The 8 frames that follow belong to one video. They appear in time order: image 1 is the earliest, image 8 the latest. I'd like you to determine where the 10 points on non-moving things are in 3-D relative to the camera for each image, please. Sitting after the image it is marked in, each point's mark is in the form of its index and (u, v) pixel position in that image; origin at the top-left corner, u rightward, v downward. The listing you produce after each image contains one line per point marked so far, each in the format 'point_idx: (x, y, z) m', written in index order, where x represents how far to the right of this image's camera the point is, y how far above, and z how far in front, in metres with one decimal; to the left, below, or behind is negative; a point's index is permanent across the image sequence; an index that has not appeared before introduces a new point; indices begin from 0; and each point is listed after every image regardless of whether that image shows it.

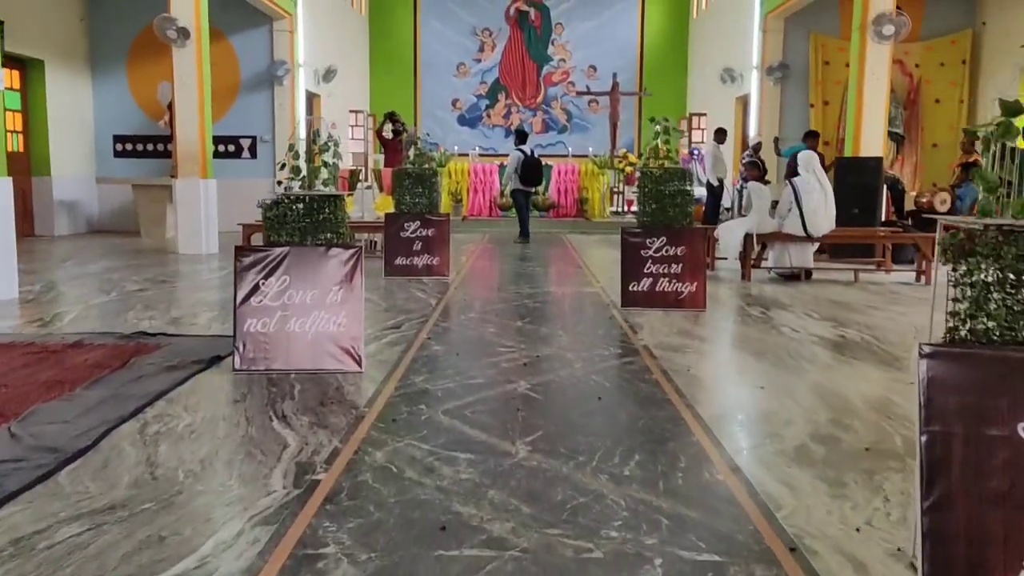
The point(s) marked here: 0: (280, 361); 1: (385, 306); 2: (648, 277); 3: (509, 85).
0: (-1.1, -0.3, +3.6) m
1: (-0.9, -0.1, +5.6) m
2: (+0.9, +0.1, +5.5) m
3: (-0.1, +4.5, +17.4) m
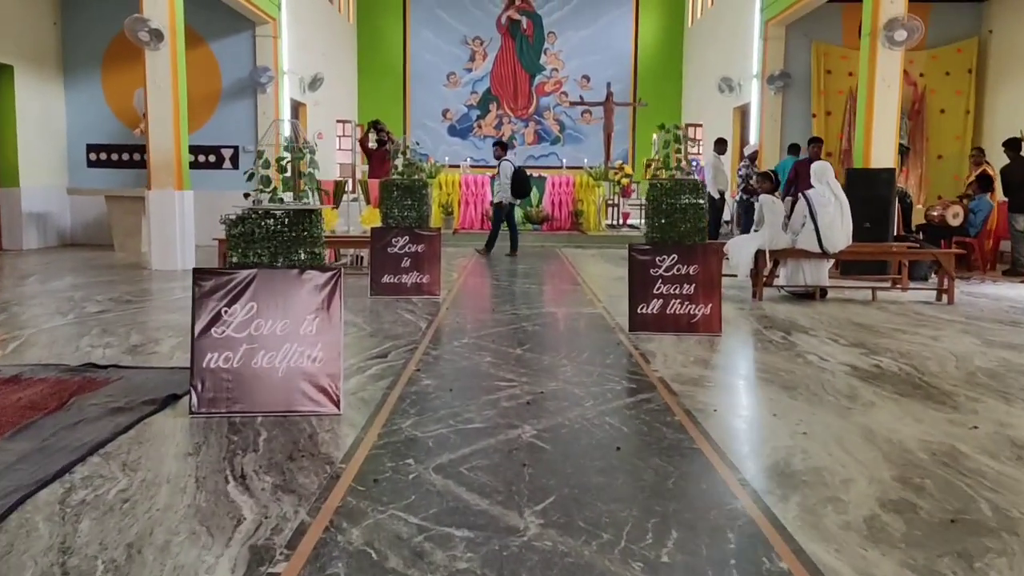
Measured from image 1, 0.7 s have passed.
0: (-1.1, -0.5, +3.1) m
1: (-0.9, -0.3, +5.1) m
2: (+0.9, -0.1, +5.0) m
3: (-0.2, +4.2, +17.0) m
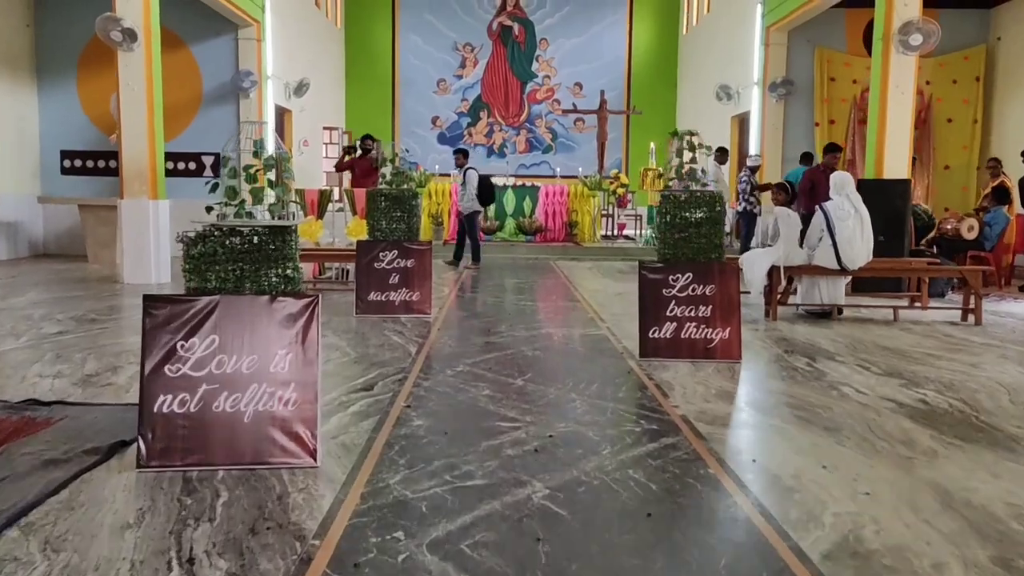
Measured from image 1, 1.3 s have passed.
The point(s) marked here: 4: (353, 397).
0: (-1.0, -0.6, +2.6) m
1: (-0.9, -0.4, +4.6) m
2: (+0.9, -0.2, +4.6) m
3: (-0.4, +3.9, +16.6) m
4: (-0.7, -0.5, +3.6) m
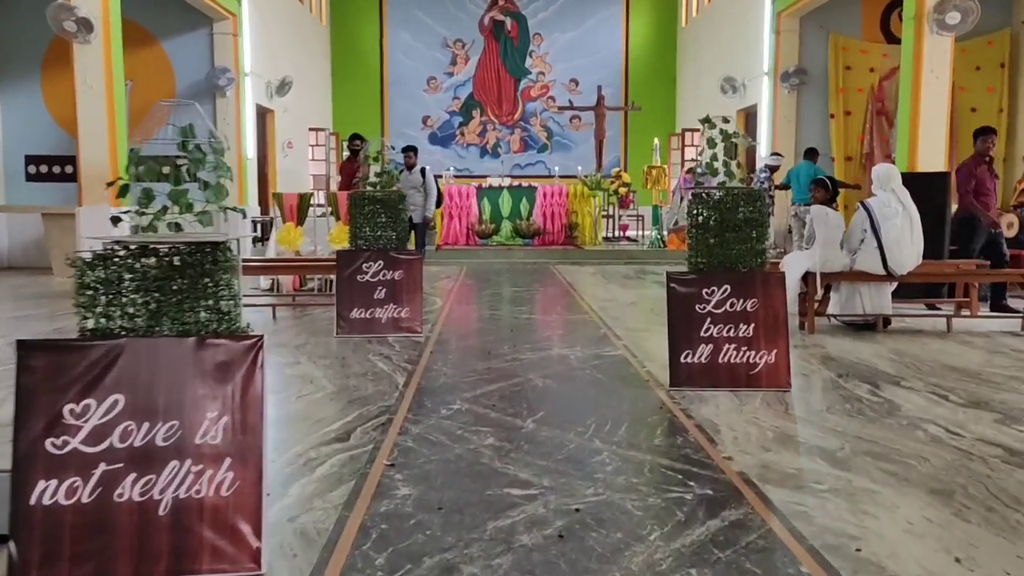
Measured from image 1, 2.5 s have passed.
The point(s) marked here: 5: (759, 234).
0: (-1.0, -0.7, +1.9) m
1: (-0.9, -0.5, +3.9) m
2: (+0.9, -0.3, +3.9) m
3: (-0.5, +3.8, +15.9) m
4: (-0.7, -0.6, +2.9) m
5: (+1.2, +0.3, +3.9) m
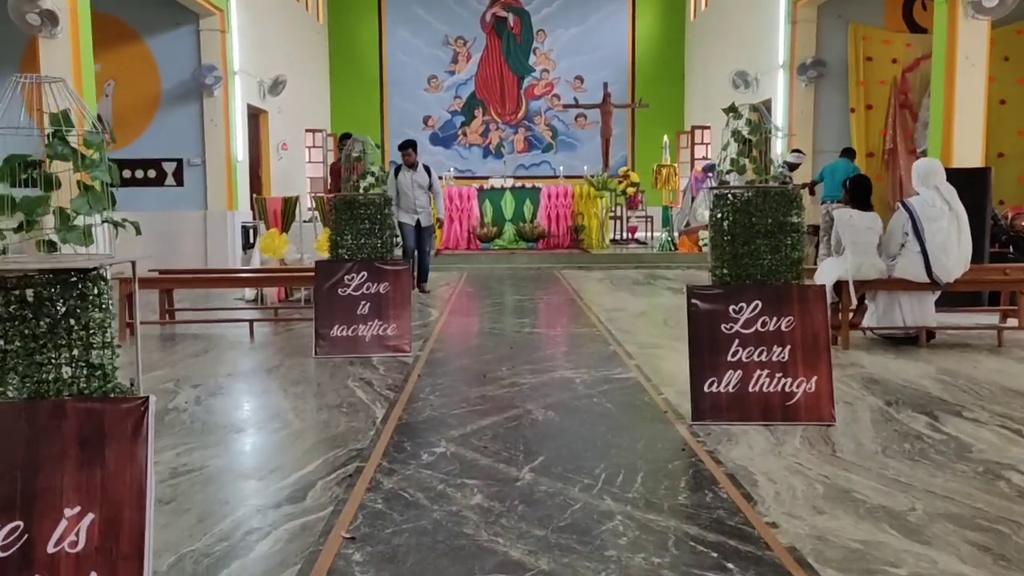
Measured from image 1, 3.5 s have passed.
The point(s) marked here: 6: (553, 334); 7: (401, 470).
0: (-1.0, -0.7, +1.4) m
1: (-0.9, -0.6, +3.3) m
2: (+0.9, -0.3, +3.3) m
3: (-0.5, +3.7, +15.3) m
4: (-0.7, -0.7, +2.3) m
5: (+1.2, +0.2, +3.4) m
6: (+0.3, -0.3, +5.6) m
7: (-0.4, -0.6, +2.7) m
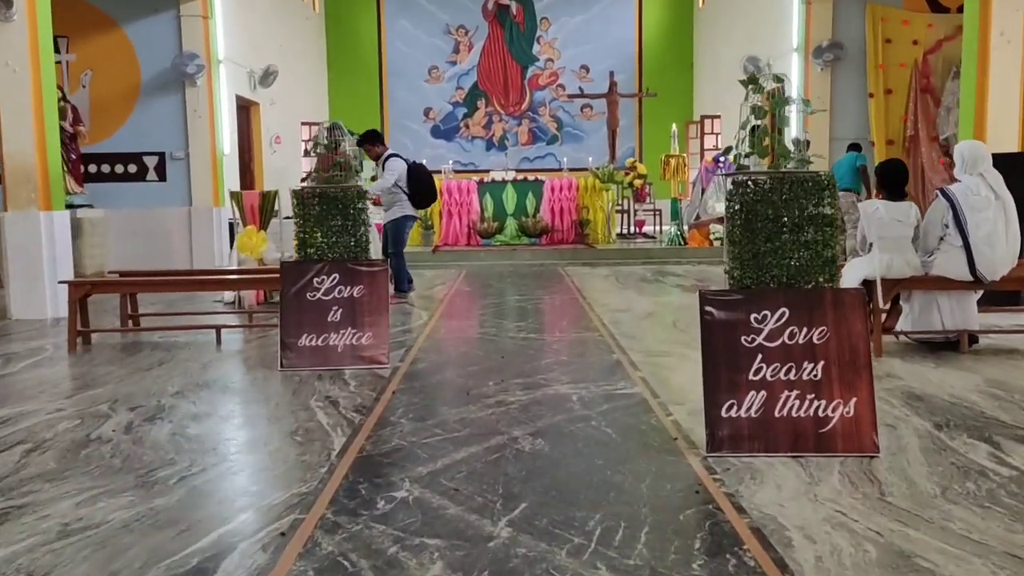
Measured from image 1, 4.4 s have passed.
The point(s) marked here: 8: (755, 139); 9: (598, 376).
0: (-1.1, -0.8, +0.9) m
1: (-1.0, -0.6, +2.8) m
2: (+0.9, -0.4, +2.8) m
3: (-0.4, +3.8, +14.8) m
4: (-0.8, -0.7, +1.8) m
5: (+1.1, +0.2, +2.8) m
6: (+0.3, -0.3, +5.1) m
7: (-0.5, -0.7, +2.2) m
8: (+1.0, +0.6, +3.1) m
9: (+0.4, -0.5, +4.0) m
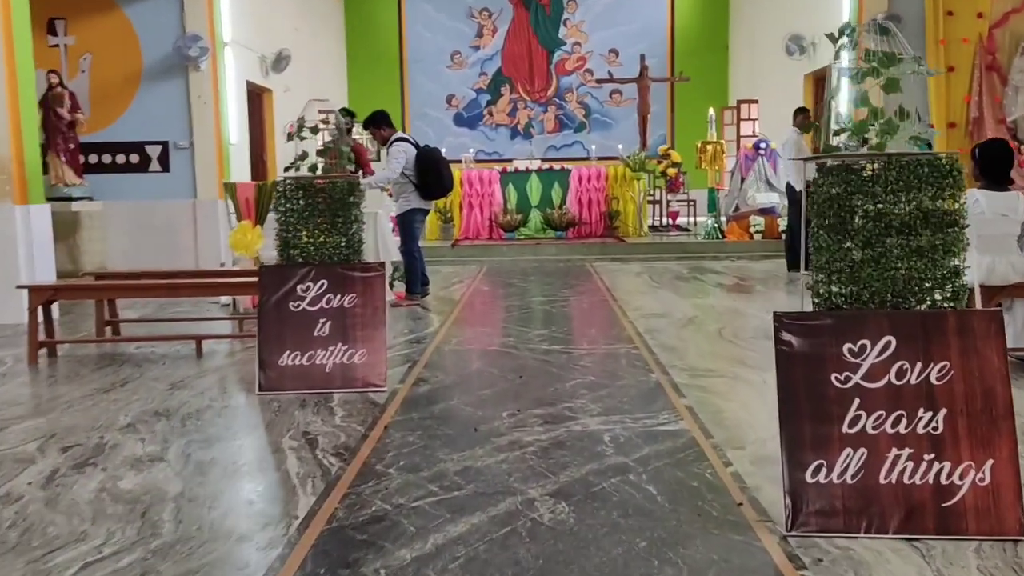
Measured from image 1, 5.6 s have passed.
0: (-1.2, -0.9, +0.2) m
1: (-0.9, -0.7, +2.2) m
2: (+0.9, -0.4, +2.0) m
3: (0.0, +3.8, +14.0) m
4: (-0.8, -0.8, +1.2) m
5: (+1.2, +0.1, +2.1) m
6: (+0.4, -0.4, +4.4) m
7: (-0.4, -0.7, +1.6) m
8: (+1.0, +0.5, +2.4) m
9: (+0.5, -0.5, +3.3) m
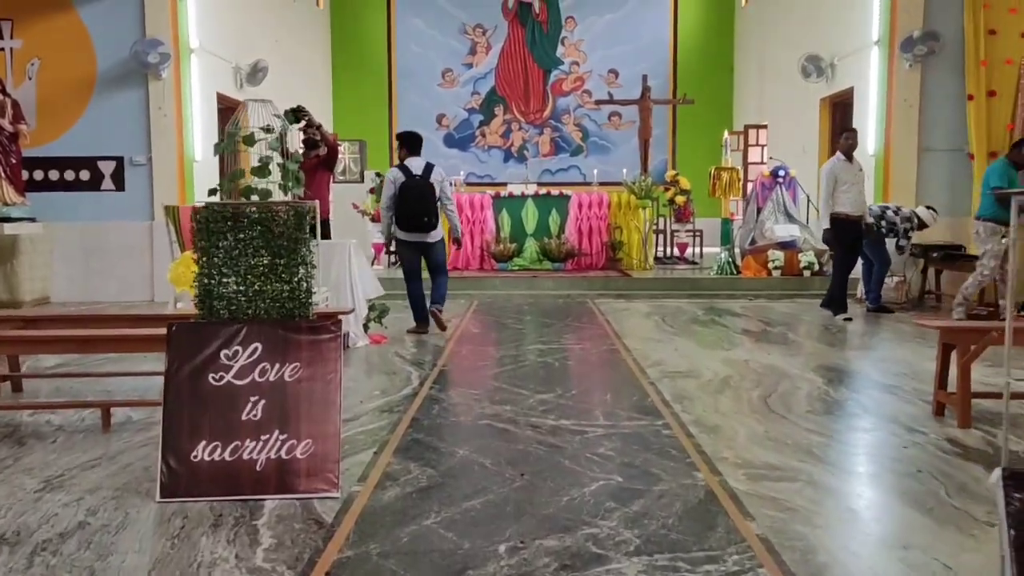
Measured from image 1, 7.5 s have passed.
0: (-1.1, -1.0, -0.8) m
1: (-0.9, -0.9, +1.2) m
2: (+0.9, -0.6, +1.1) m
3: (-0.1, +3.3, +13.2) m
4: (-0.8, -1.0, +0.2) m
5: (+1.2, -0.1, +1.2) m
6: (+0.4, -0.6, +3.4) m
7: (-0.4, -0.9, +0.6) m
8: (+1.1, +0.3, +1.5) m
9: (+0.5, -0.7, +2.4) m
